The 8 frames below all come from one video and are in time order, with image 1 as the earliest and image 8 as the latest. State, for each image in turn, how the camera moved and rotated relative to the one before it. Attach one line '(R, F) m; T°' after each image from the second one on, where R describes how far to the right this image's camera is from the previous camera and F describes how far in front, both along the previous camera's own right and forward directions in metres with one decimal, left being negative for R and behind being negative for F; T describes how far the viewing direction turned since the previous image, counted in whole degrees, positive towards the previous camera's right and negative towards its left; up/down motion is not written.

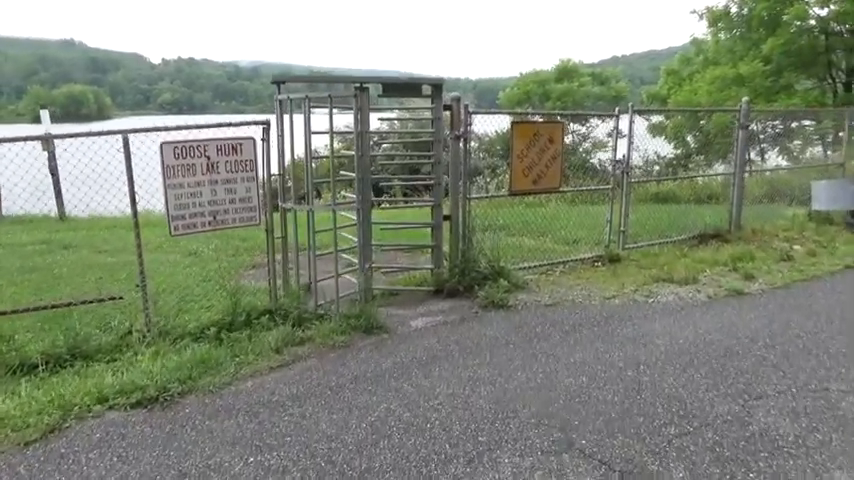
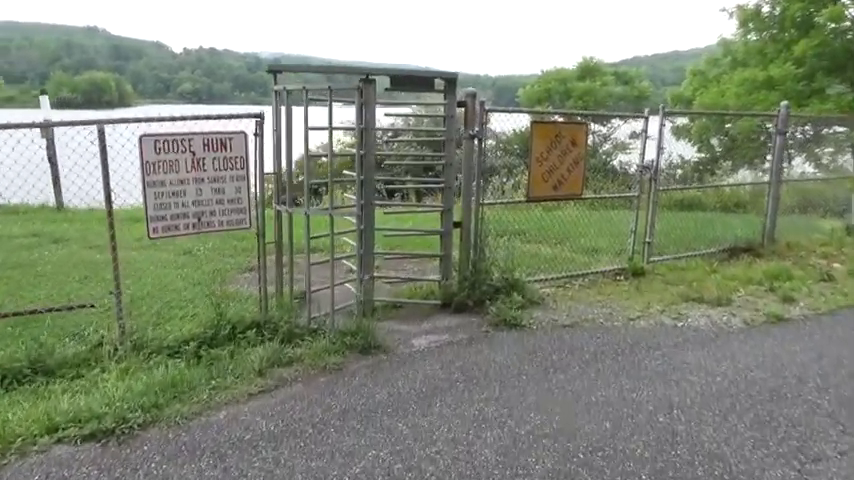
(+0.1, +0.6) m; -1°
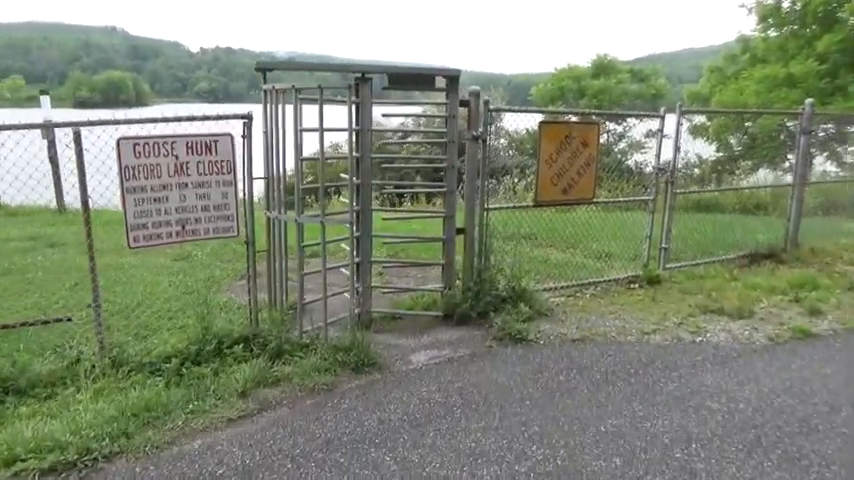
(+0.1, +0.3) m; -1°
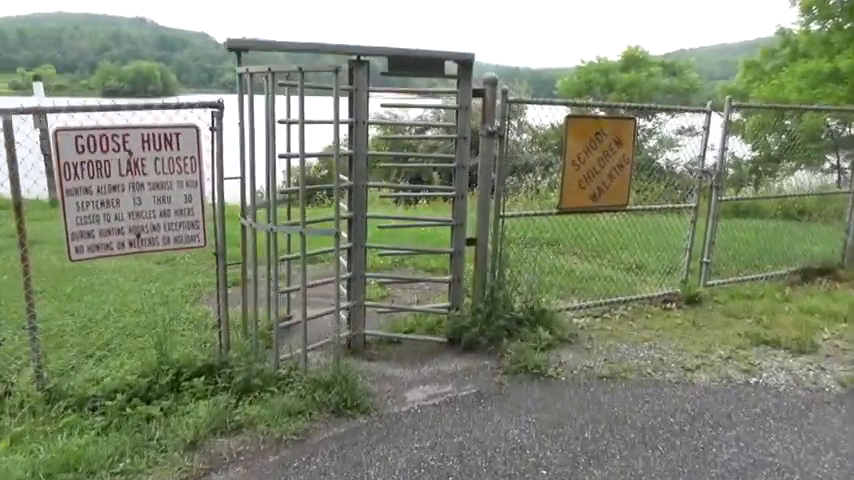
(+0.1, +0.8) m; -2°
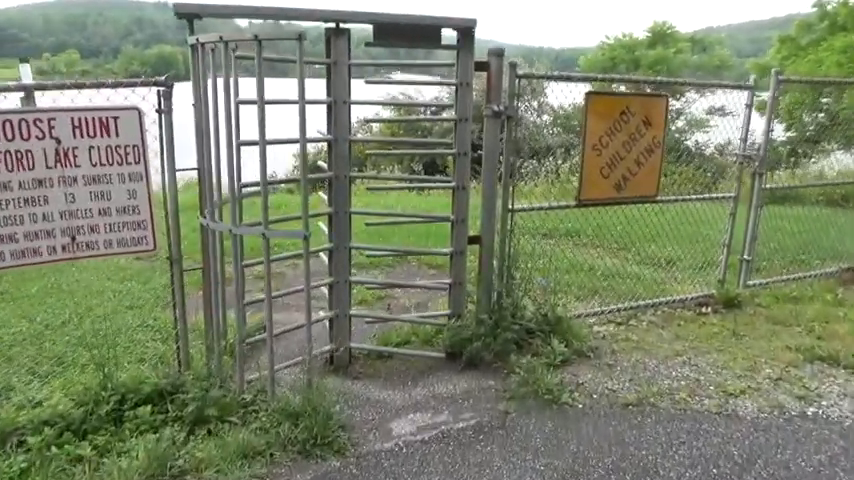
(+0.2, +0.7) m; -2°
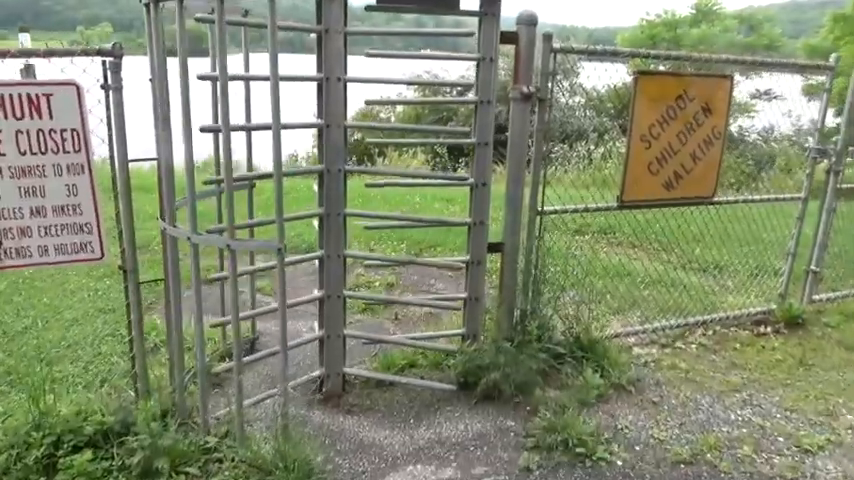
(+0.1, +0.7) m; -2°
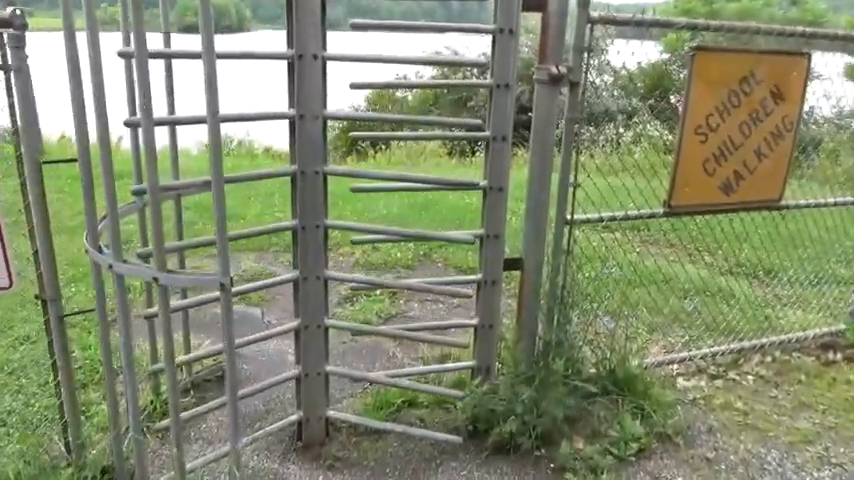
(+0.1, +0.7) m; -2°
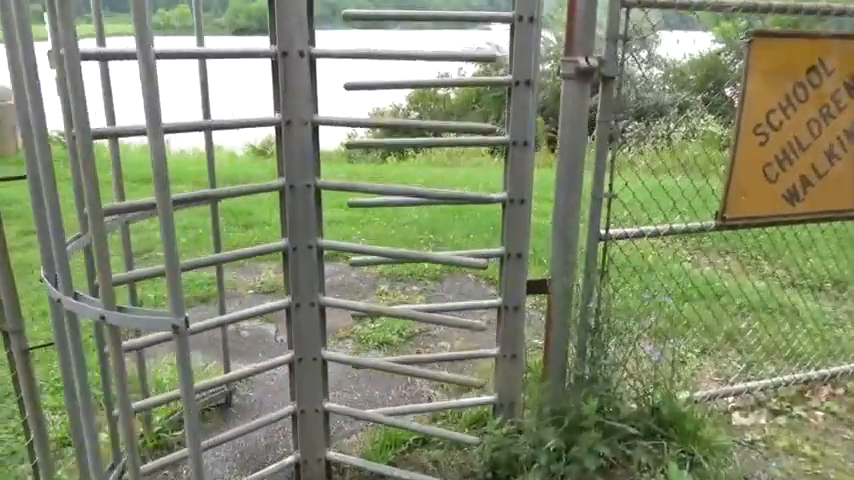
(+0.1, +0.3) m; -4°
